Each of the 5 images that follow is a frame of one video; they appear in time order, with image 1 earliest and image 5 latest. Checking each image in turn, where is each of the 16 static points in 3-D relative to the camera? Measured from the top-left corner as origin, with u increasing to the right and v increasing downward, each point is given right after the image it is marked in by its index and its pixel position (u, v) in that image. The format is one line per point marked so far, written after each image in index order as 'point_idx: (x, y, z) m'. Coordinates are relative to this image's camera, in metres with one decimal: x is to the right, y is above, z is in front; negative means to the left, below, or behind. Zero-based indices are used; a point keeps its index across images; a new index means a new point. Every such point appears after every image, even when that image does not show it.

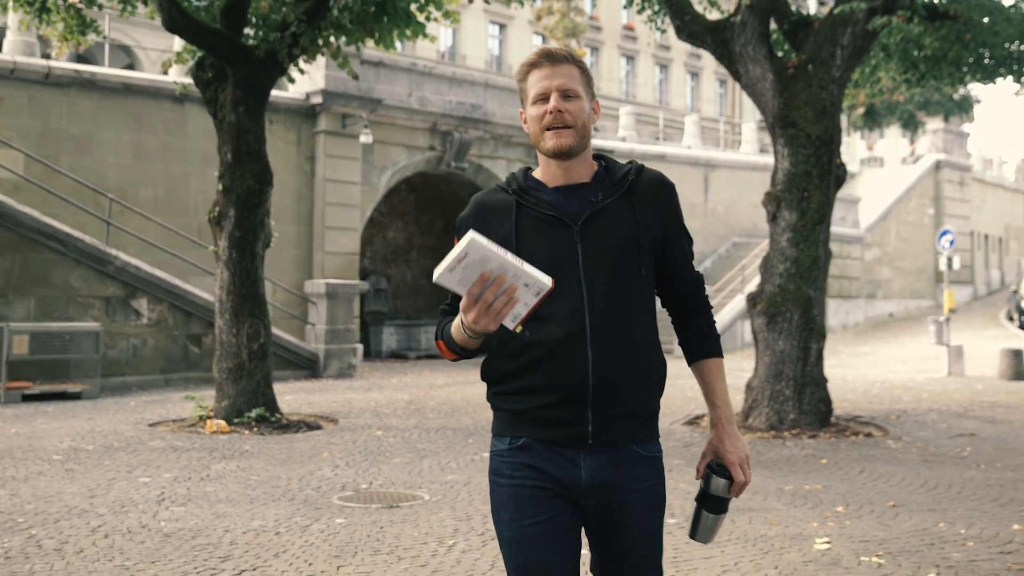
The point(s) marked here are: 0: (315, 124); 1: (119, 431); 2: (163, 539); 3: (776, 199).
0: (-3.9, +3.2, +19.7) m
1: (-4.1, -1.5, +10.6) m
2: (-2.1, -1.5, +6.2) m
3: (+2.8, +0.9, +10.6) m
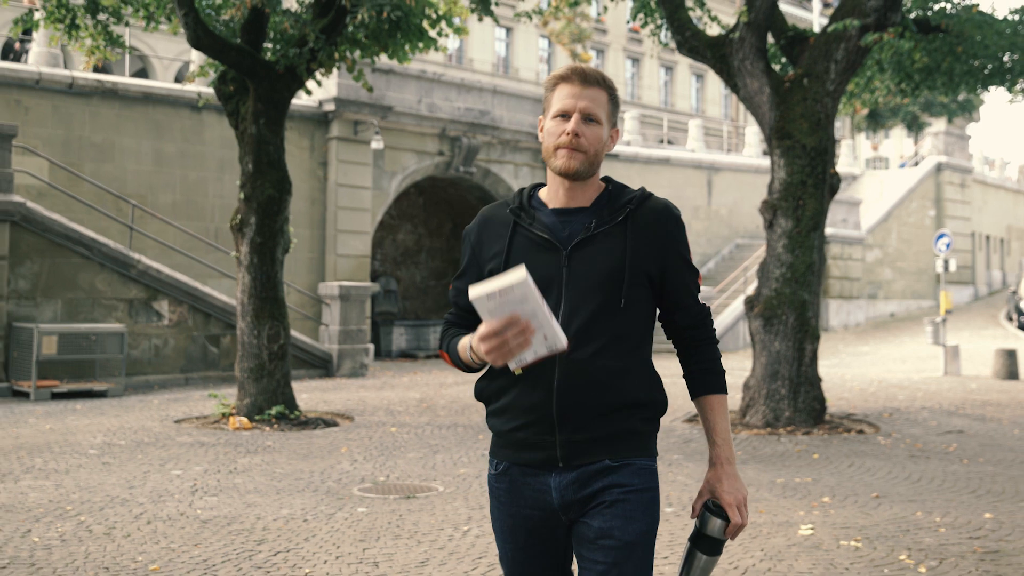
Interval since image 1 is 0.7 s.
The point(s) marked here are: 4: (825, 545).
0: (-3.7, +3.2, +20.2) m
1: (-4.0, -1.5, +11.1) m
2: (-2.1, -1.6, +6.7) m
3: (+2.9, +0.9, +11.1) m
4: (+1.8, -1.5, +5.8) m
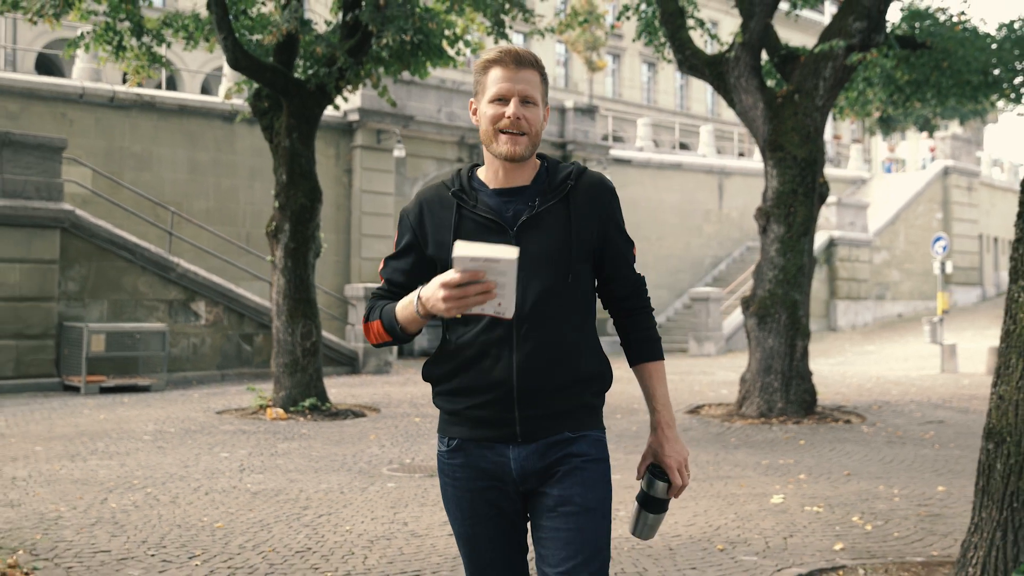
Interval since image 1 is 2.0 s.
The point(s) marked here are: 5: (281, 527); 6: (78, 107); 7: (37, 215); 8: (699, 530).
0: (-3.4, +3.1, +21.3) m
1: (-3.9, -1.6, +12.2) m
2: (-2.0, -1.6, +7.7) m
3: (+3.0, +0.9, +12.0) m
4: (+1.9, -1.5, +6.7) m
5: (-1.5, -1.5, +6.5) m
6: (-7.7, +3.2, +18.0) m
7: (-6.9, +1.1, +14.6) m
8: (+1.1, -1.4, +6.0) m
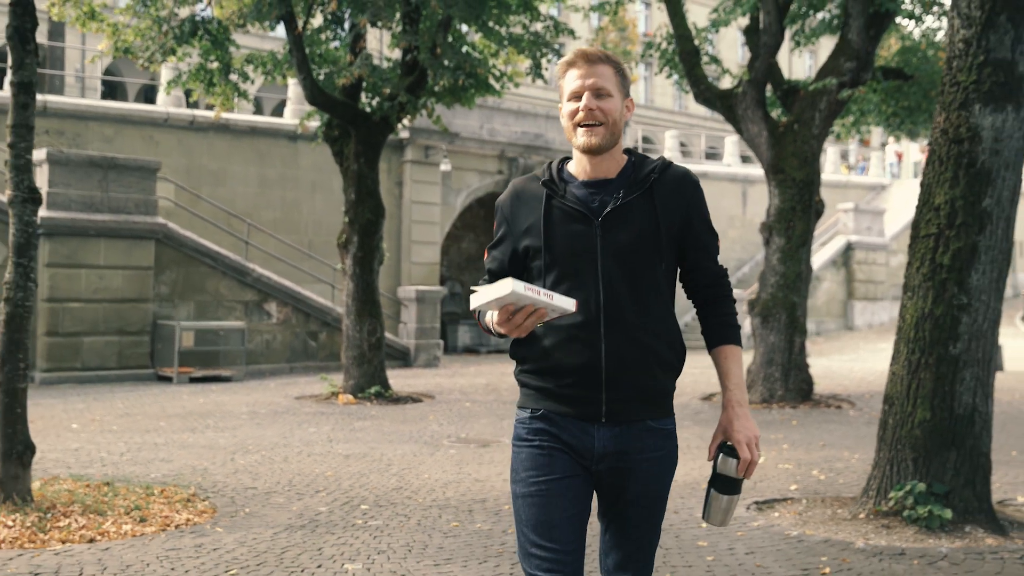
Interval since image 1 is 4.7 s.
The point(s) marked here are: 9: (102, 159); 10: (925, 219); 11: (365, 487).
0: (-2.5, +3.1, +23.4) m
1: (-3.3, -1.6, +14.3) m
2: (-1.6, -1.6, +9.8) m
3: (+3.5, +0.8, +13.9) m
4: (+2.2, -1.5, +8.7) m
5: (-1.1, -1.6, +8.5) m
6: (-7.0, +3.2, +20.2) m
7: (-6.2, +1.0, +16.8) m
8: (+1.4, -1.5, +7.9) m
9: (-6.6, +2.1, +16.4) m
10: (+2.5, +0.4, +6.2) m
11: (-1.1, -1.5, +7.8) m
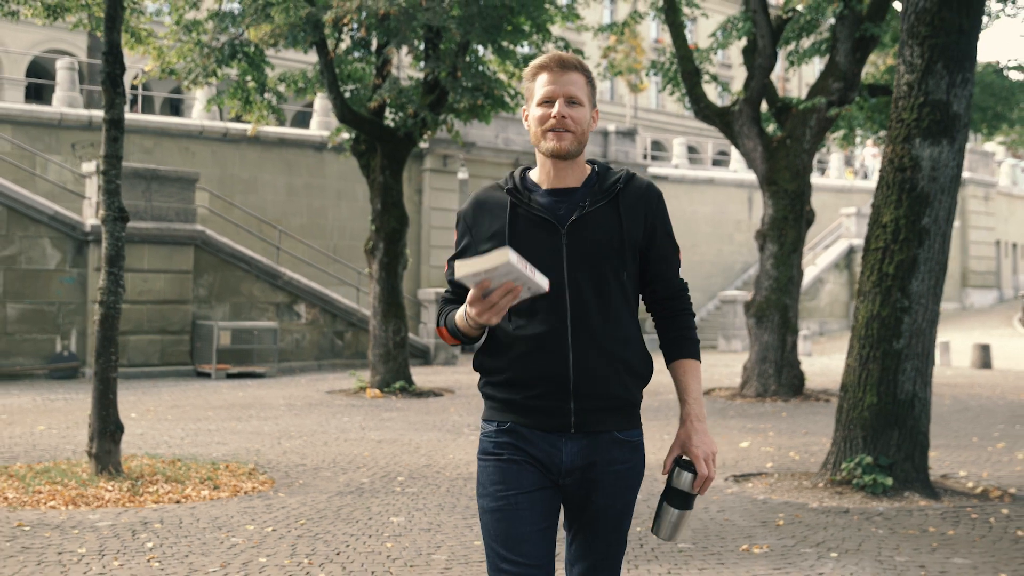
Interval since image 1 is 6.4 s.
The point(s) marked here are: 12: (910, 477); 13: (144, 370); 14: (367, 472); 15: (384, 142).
0: (-2.2, +3.0, +24.6) m
1: (-3.1, -1.7, +15.5) m
2: (-1.5, -1.7, +11.0) m
3: (+3.7, +0.8, +15.0) m
4: (+2.3, -1.6, +9.8) m
5: (-1.0, -1.6, +9.7) m
6: (-6.7, +3.1, +21.5) m
7: (-6.0, +1.0, +18.1) m
8: (+1.5, -1.5, +9.1) m
9: (-6.4, +2.0, +17.7) m
10: (+2.7, +0.4, +7.4) m
11: (-1.0, -1.6, +9.1) m
12: (+2.8, -1.3, +7.2) m
13: (-6.5, -1.5, +17.9) m
14: (-1.2, -1.6, +8.6) m
15: (-2.0, +2.3, +15.9) m
